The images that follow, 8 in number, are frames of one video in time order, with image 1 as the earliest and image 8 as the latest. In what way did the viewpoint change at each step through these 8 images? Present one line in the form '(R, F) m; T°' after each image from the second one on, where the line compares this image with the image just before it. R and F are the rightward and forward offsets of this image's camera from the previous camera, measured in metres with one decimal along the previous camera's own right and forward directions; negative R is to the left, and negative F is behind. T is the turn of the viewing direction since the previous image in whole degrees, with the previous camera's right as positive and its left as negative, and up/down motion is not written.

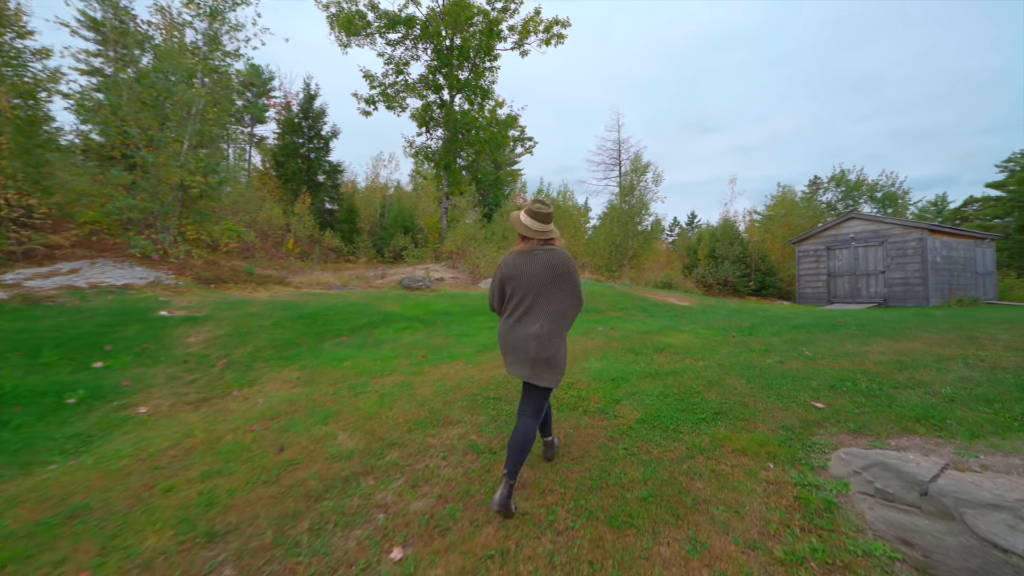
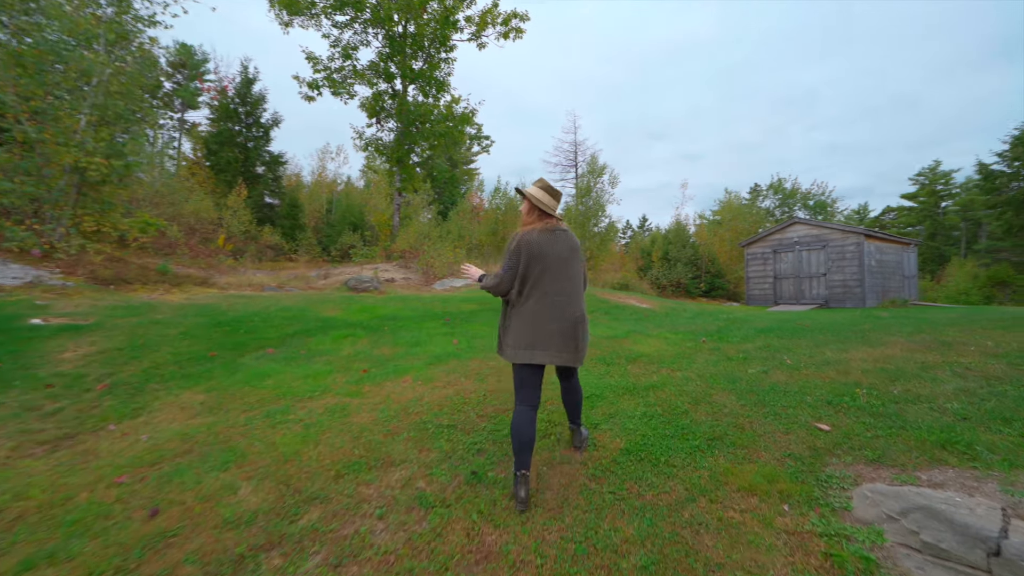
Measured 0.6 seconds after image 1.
(0.0, +0.7) m; +6°
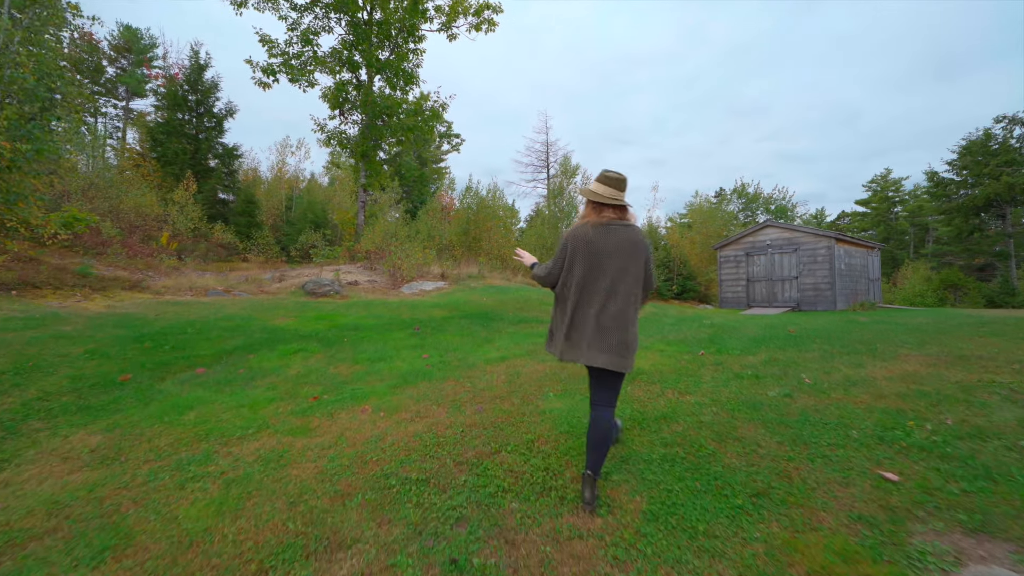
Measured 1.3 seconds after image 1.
(-0.1, +0.8) m; +4°
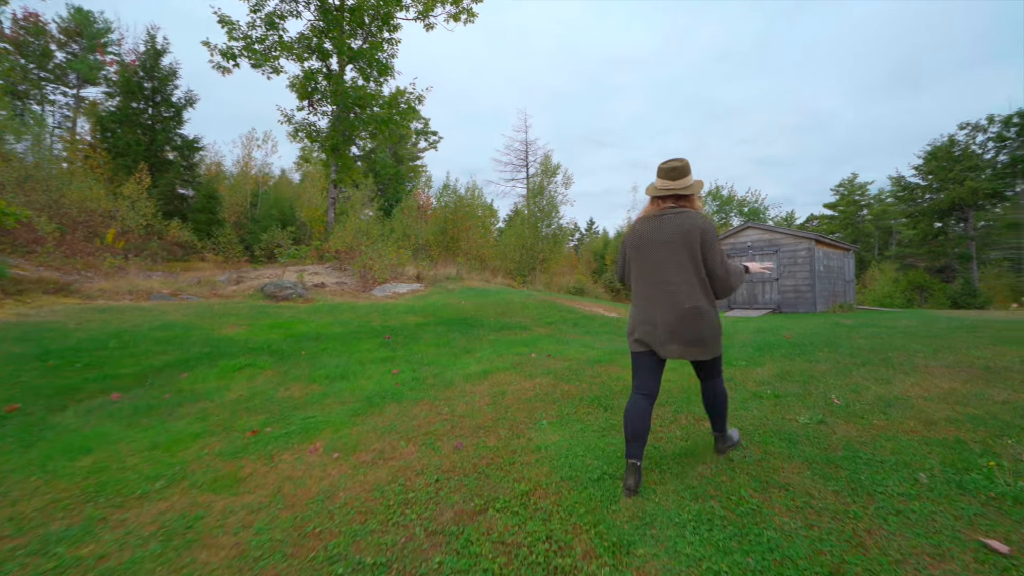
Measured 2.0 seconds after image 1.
(-0.1, +0.7) m; +3°
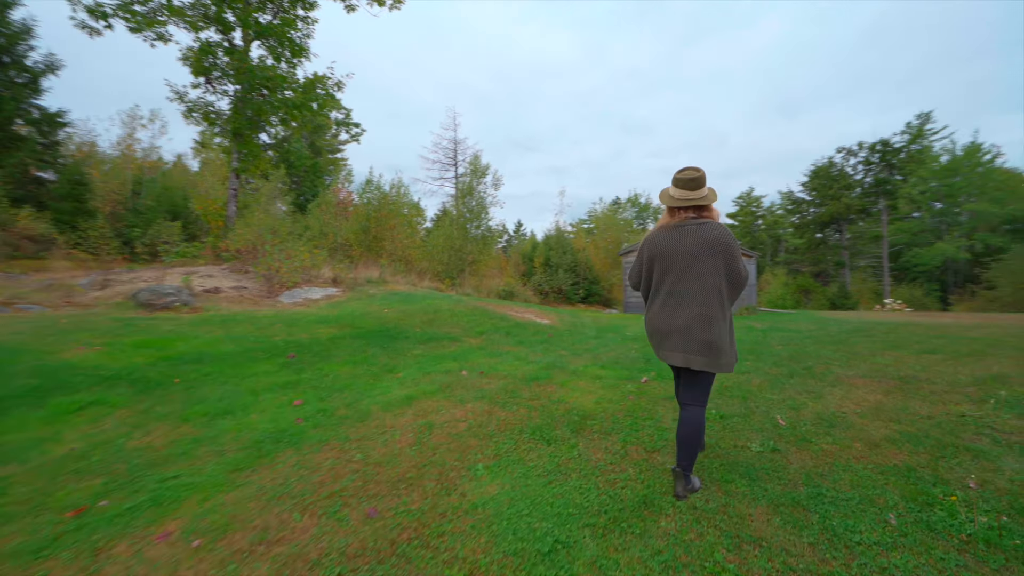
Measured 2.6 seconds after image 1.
(0.0, +0.6) m; +10°
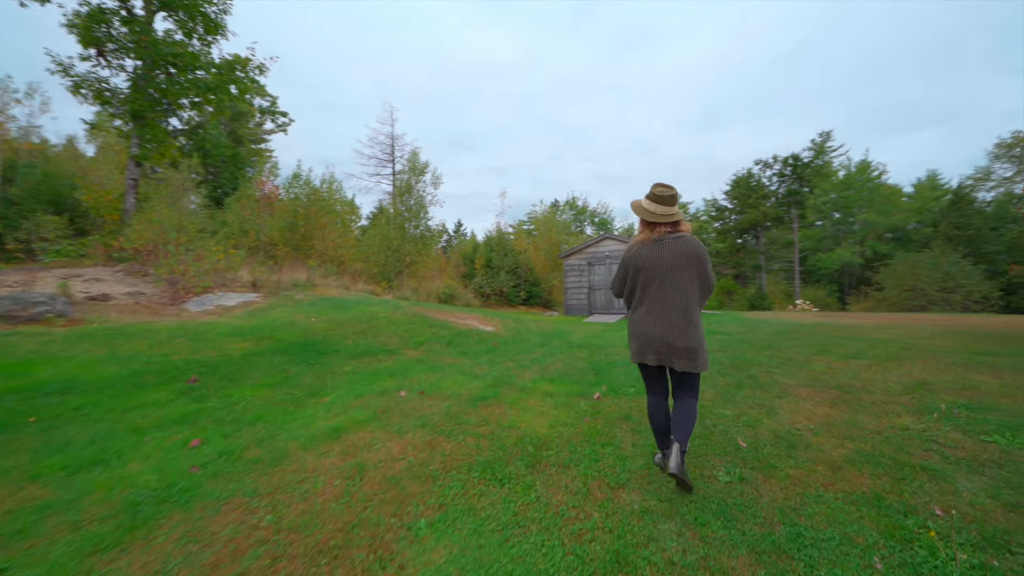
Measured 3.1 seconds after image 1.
(-0.1, +0.5) m; +8°
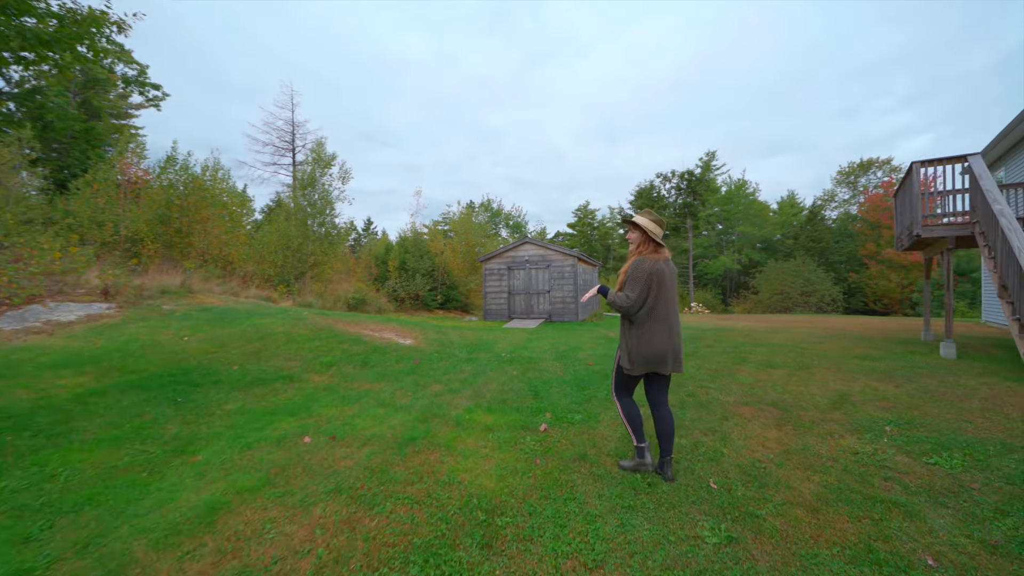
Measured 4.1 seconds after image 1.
(-0.2, +0.7) m; +12°
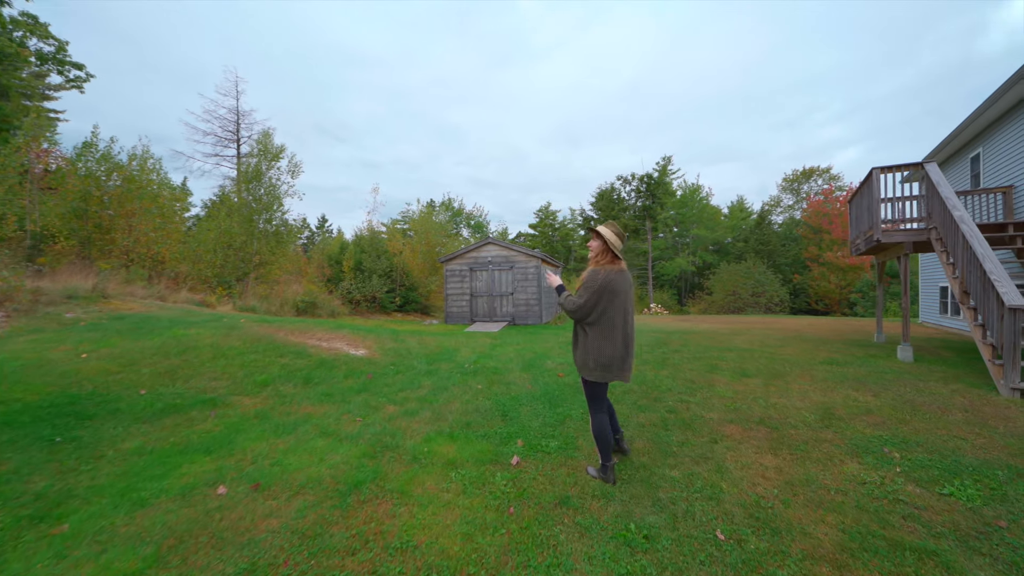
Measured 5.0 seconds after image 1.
(-0.1, +0.6) m; +5°
